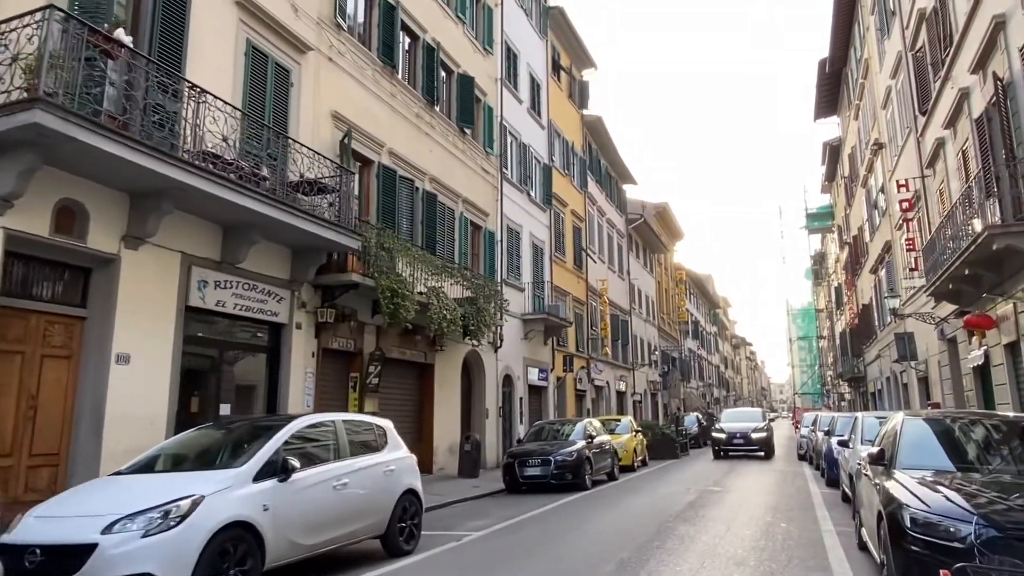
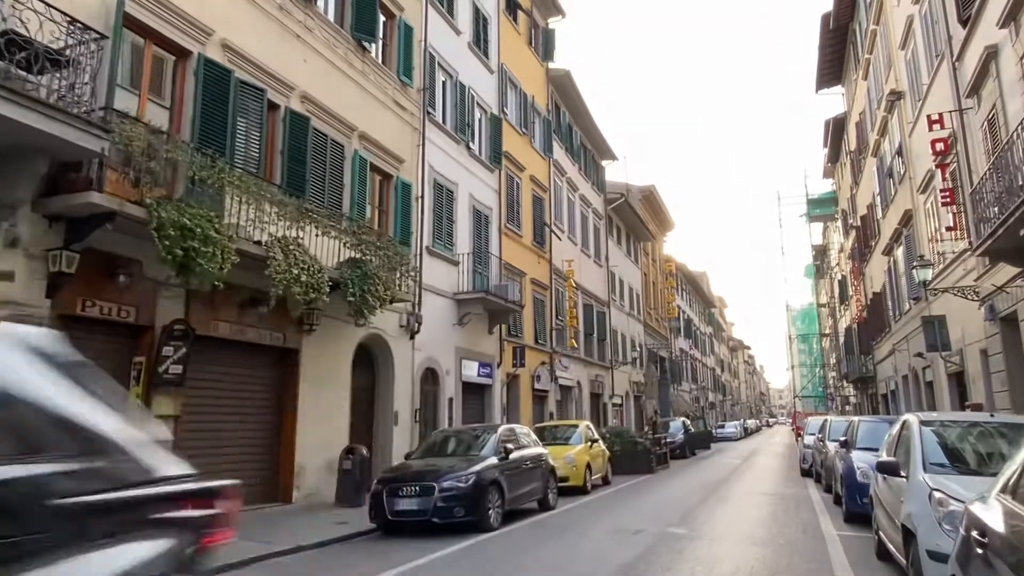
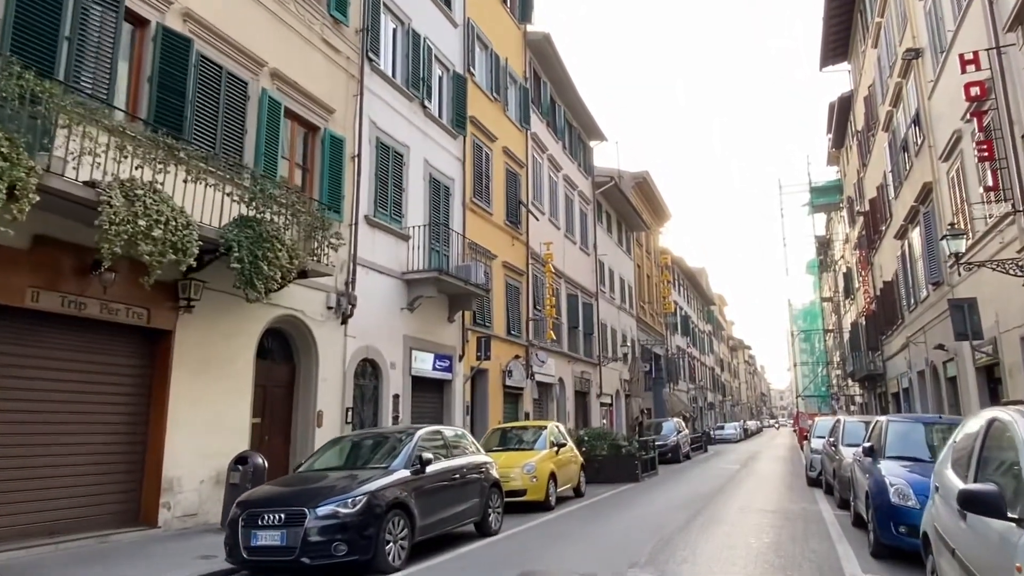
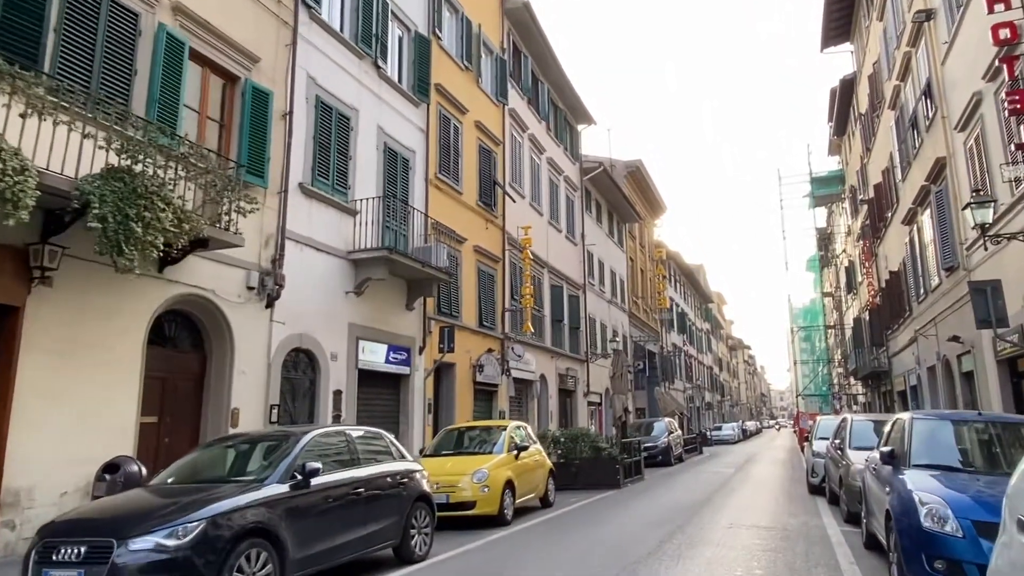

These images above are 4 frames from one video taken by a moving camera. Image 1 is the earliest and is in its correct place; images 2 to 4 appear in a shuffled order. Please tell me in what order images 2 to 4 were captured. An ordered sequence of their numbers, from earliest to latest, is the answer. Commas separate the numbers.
2, 3, 4
